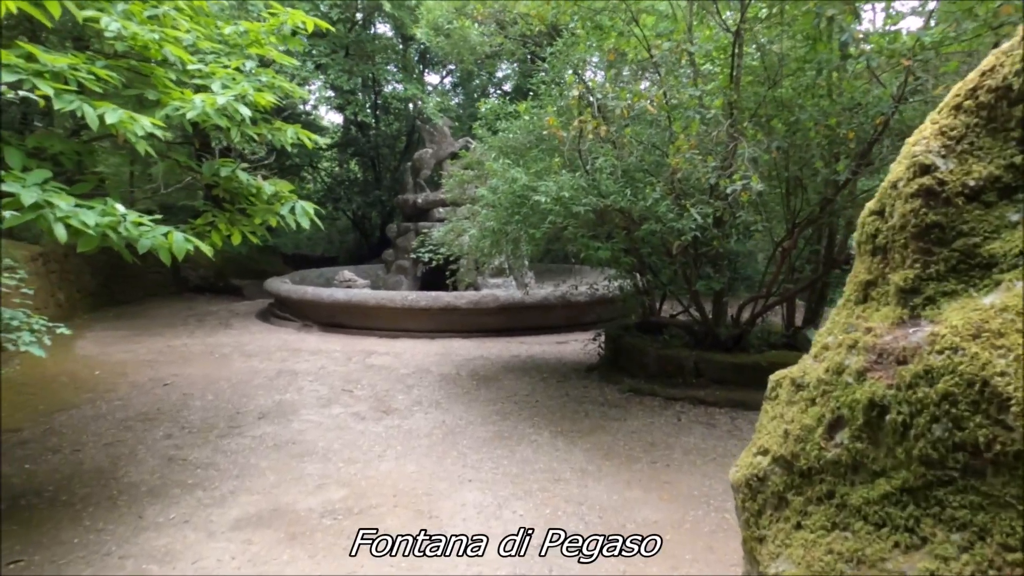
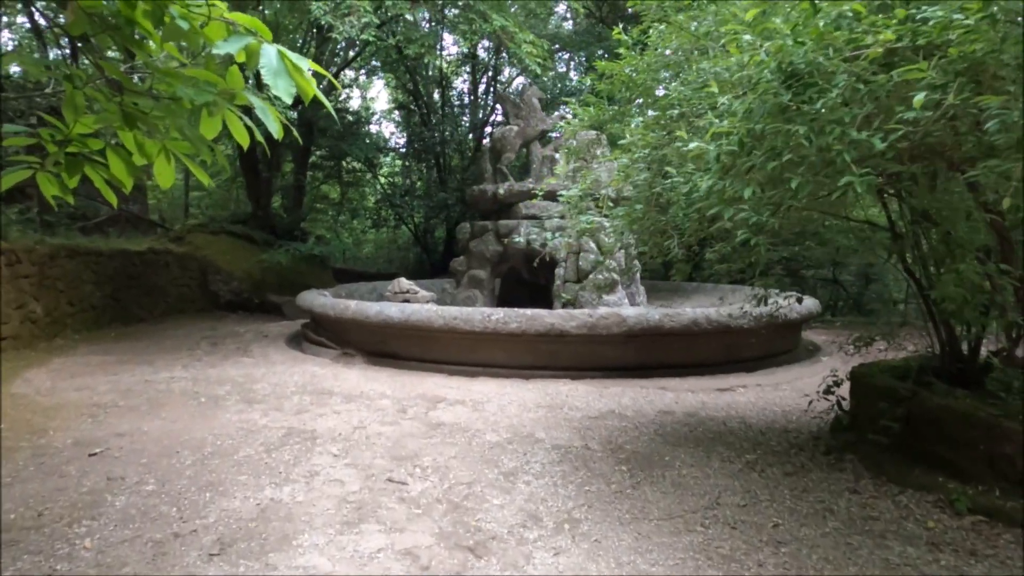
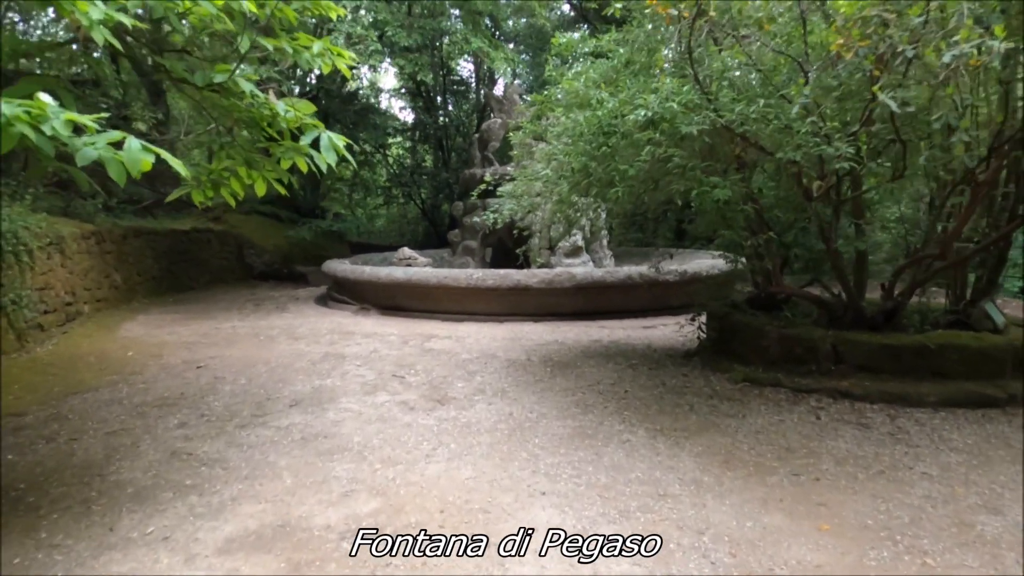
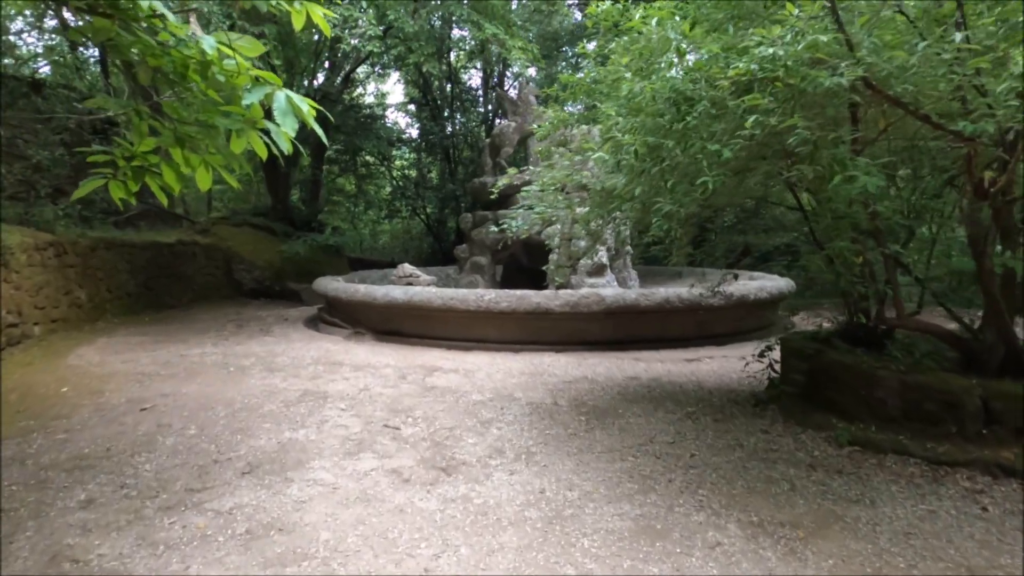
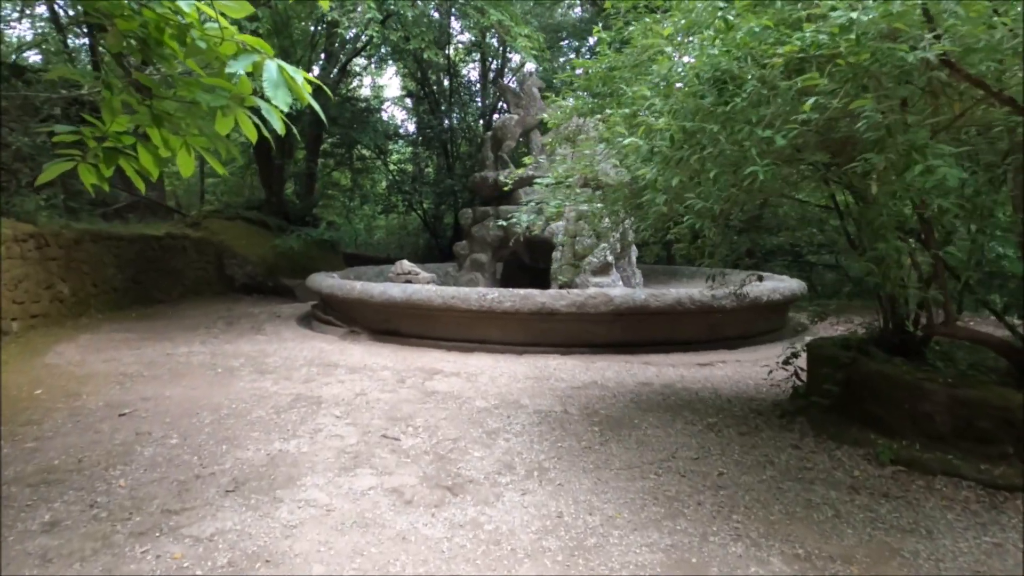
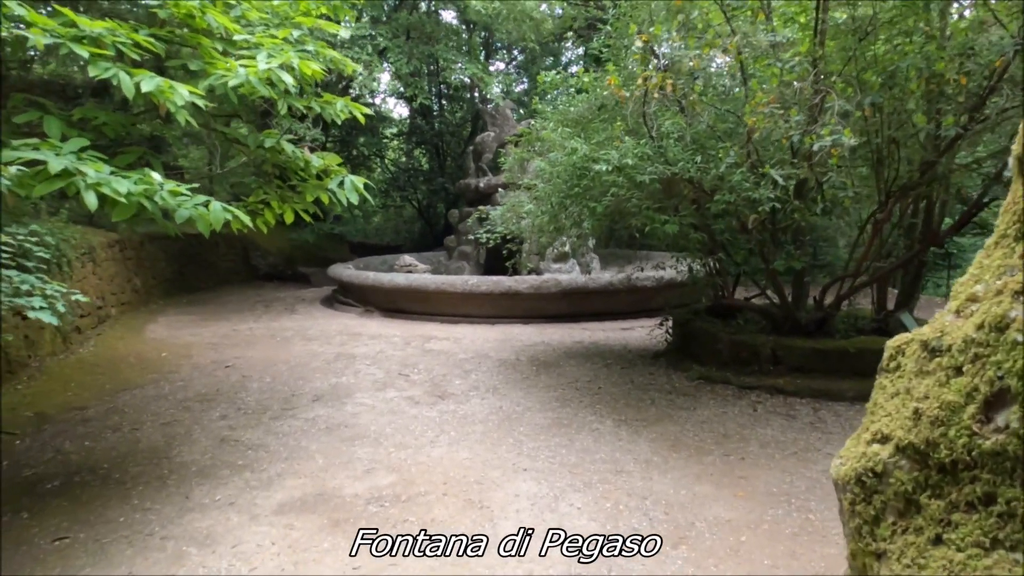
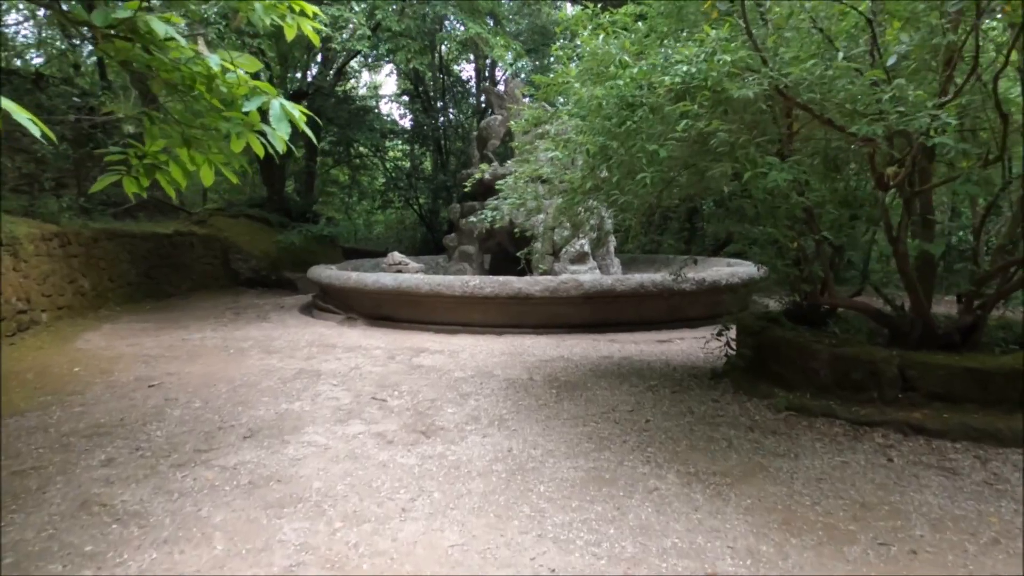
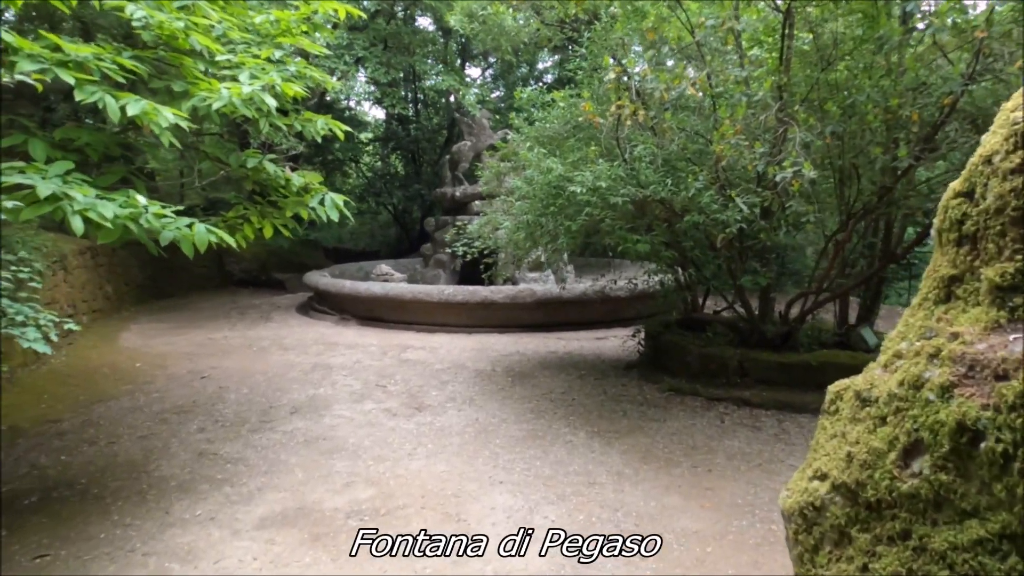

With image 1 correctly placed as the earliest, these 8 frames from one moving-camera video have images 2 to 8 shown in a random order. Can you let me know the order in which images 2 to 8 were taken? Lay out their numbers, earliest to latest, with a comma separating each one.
8, 6, 3, 7, 4, 5, 2
